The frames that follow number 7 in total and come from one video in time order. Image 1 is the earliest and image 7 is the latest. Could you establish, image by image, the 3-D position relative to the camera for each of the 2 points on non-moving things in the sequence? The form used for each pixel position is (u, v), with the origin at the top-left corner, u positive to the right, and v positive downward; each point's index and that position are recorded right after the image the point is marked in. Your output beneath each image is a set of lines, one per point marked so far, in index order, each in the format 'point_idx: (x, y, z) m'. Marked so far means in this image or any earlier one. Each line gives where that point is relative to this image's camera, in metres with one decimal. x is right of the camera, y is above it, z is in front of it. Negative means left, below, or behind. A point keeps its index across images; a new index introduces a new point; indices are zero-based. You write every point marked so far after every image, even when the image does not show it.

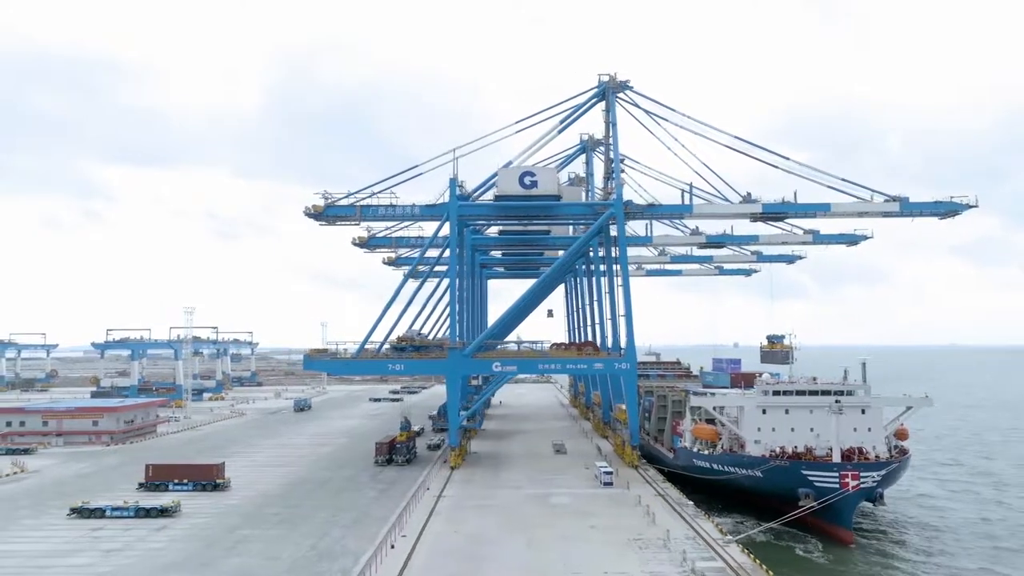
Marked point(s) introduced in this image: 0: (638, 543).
0: (+2.9, -5.9, +14.9) m
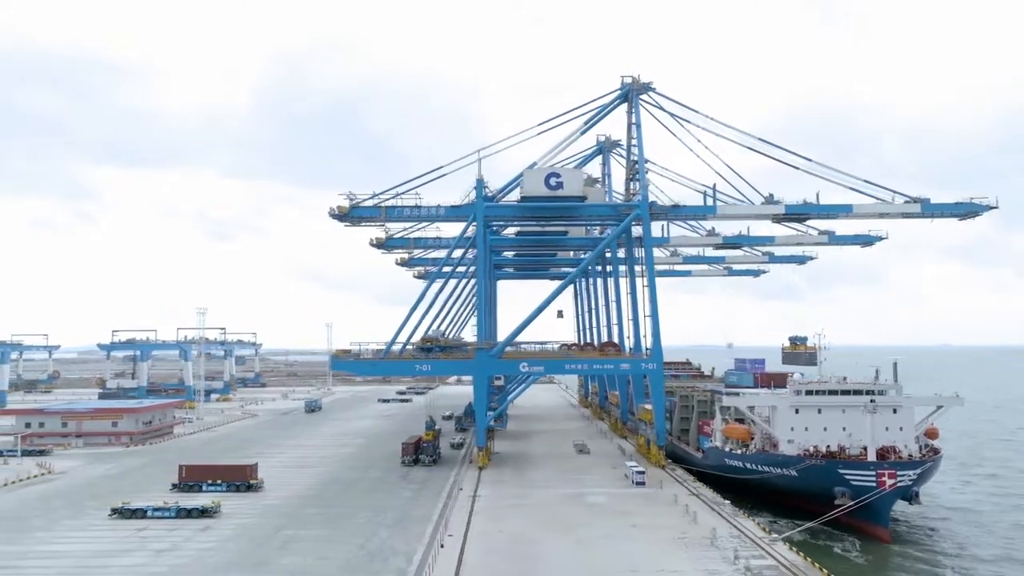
0: (+4.0, -5.9, +15.0) m
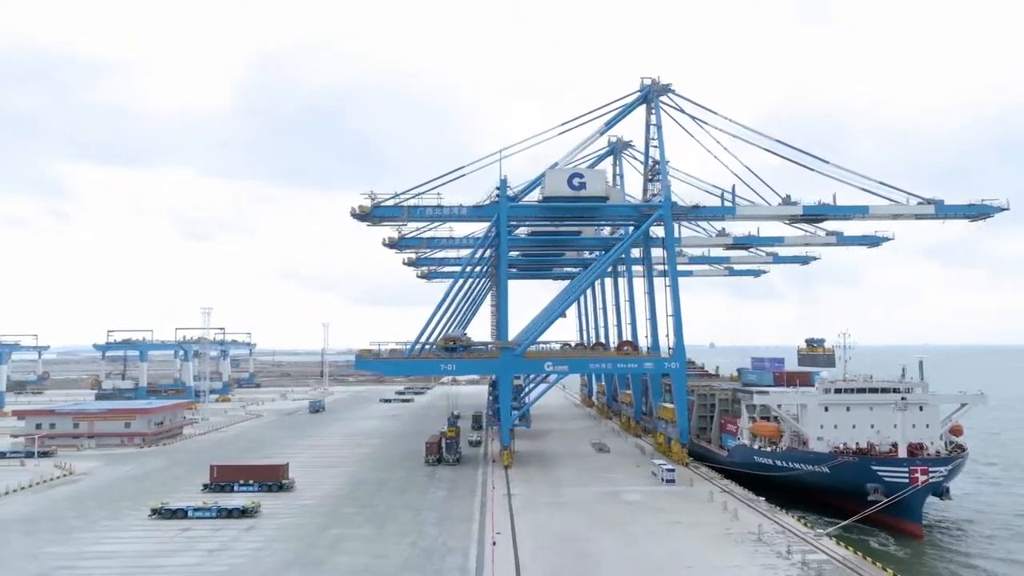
0: (+5.2, -5.9, +15.1) m
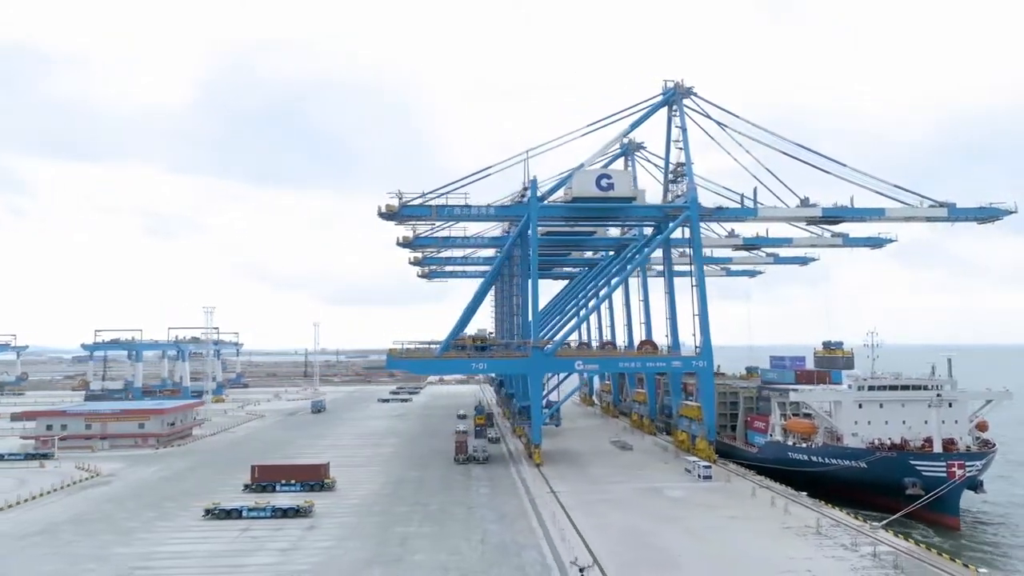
0: (+6.7, -5.9, +15.5) m
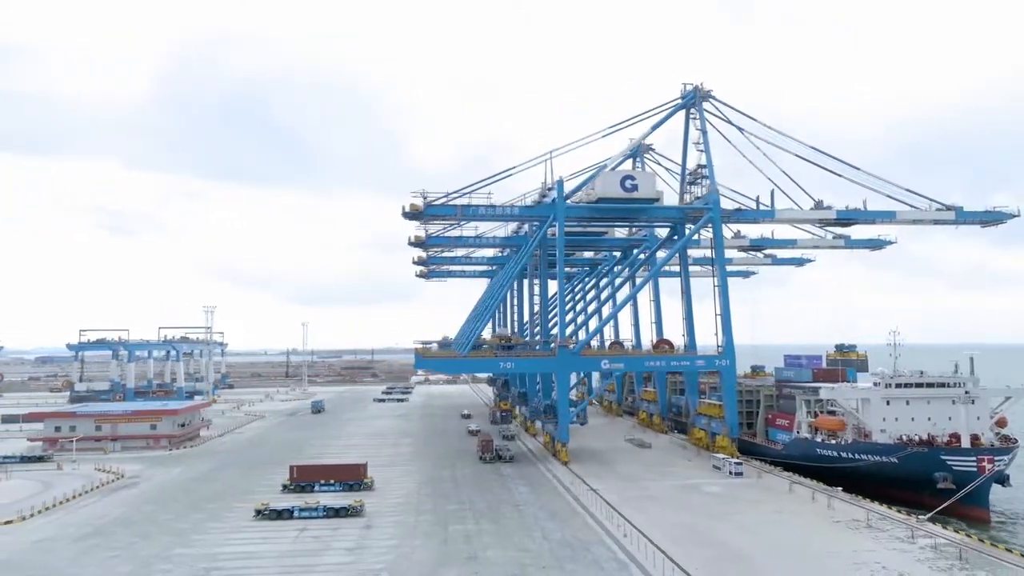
0: (+8.2, -5.9, +15.9) m
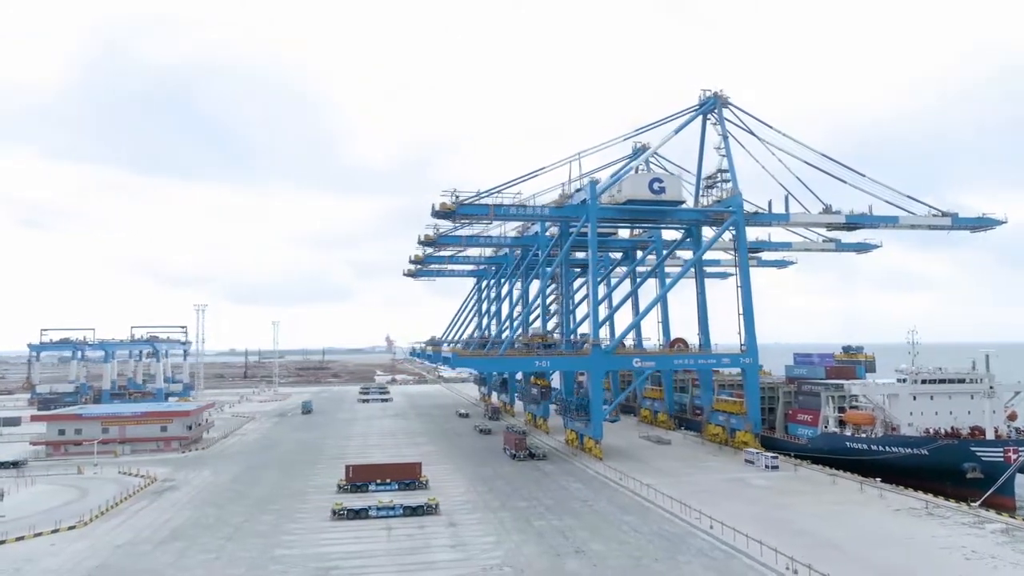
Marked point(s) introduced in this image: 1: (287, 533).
0: (+10.3, -5.9, +16.8) m
1: (-5.4, -5.9, +15.4) m
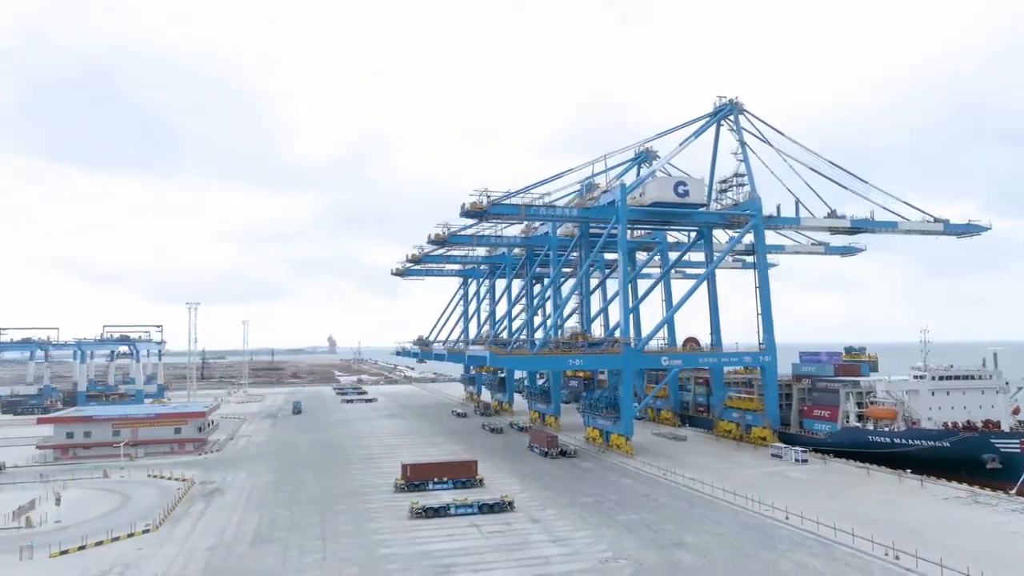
0: (+12.2, -5.9, +17.9) m
1: (-3.3, -5.9, +15.3) m
